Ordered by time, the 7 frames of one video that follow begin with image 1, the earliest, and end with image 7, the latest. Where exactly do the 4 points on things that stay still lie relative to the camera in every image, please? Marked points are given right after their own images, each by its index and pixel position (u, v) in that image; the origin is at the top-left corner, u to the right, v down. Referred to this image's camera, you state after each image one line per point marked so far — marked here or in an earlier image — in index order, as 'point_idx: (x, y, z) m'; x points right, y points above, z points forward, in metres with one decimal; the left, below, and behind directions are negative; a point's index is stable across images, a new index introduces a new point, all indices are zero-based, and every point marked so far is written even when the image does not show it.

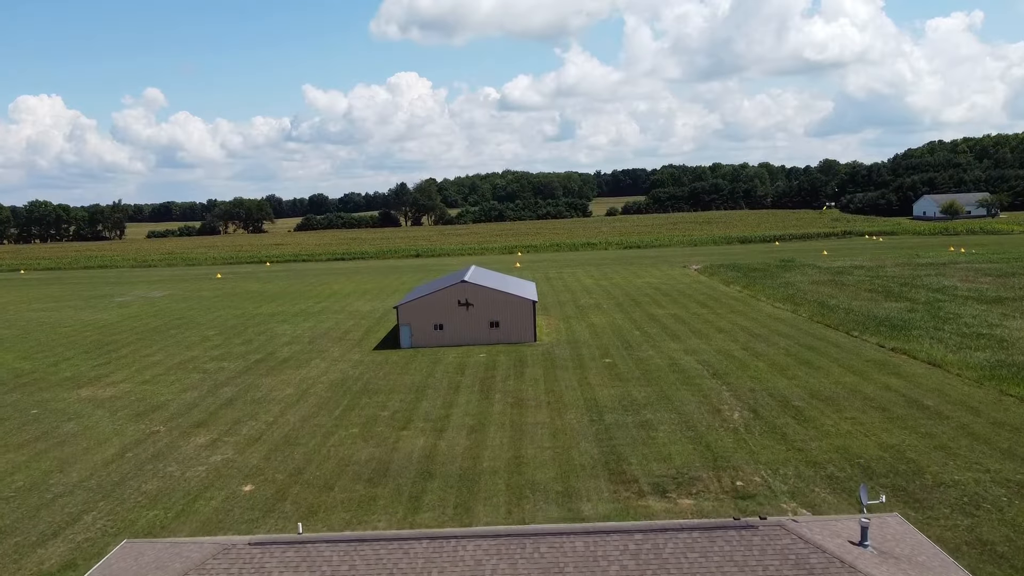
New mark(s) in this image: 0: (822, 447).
0: (+6.2, -3.2, +16.2) m
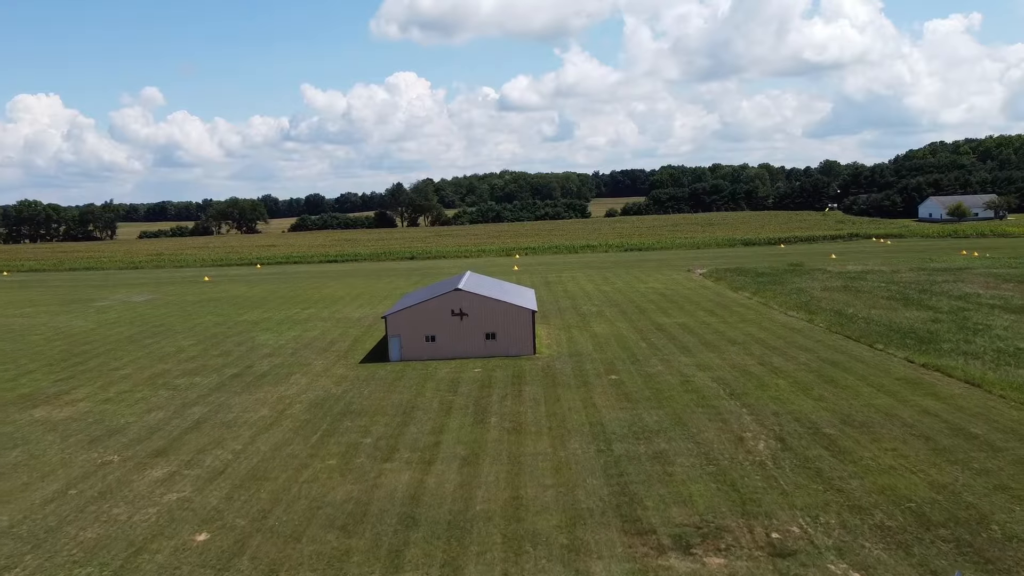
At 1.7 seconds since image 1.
0: (+6.1, -3.4, +14.2) m
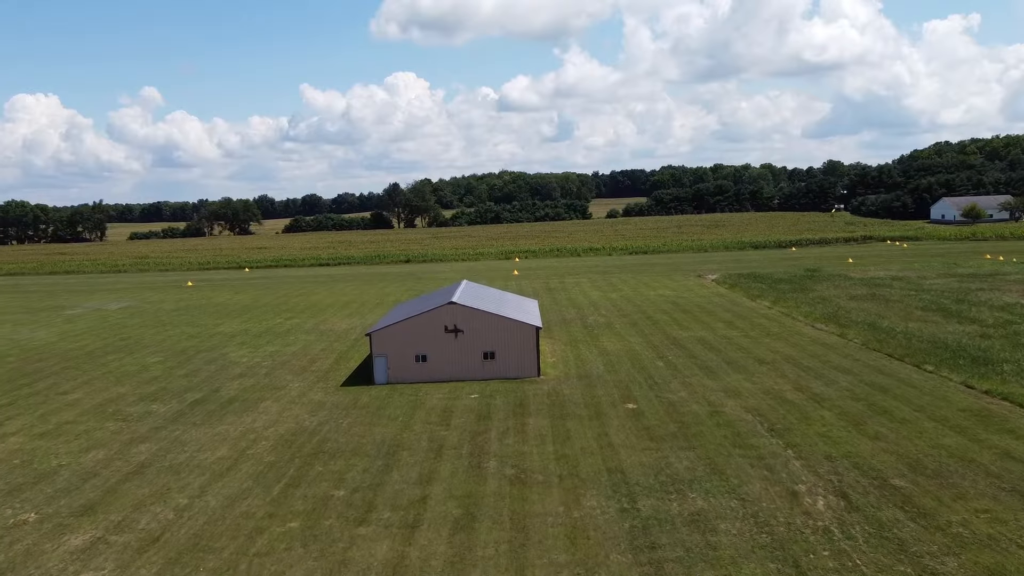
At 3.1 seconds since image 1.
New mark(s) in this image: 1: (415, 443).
0: (+6.2, -3.8, +11.1) m
1: (-2.1, -3.3, +17.6) m
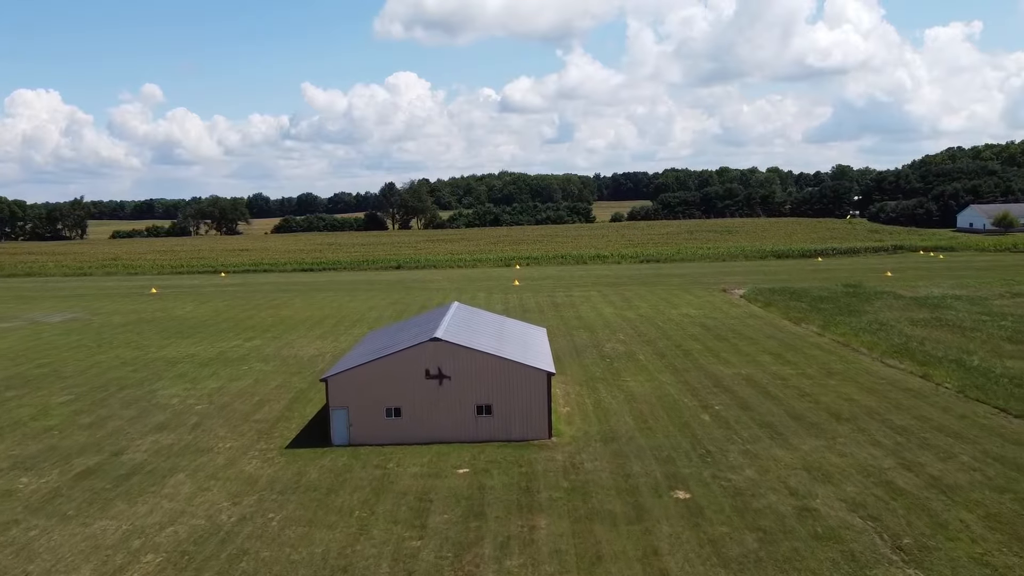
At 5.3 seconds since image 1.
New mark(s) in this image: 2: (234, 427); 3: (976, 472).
0: (+6.2, -4.6, +5.3) m
1: (-2.0, -4.0, +11.8) m
2: (-6.5, -3.3, +19.3) m
3: (+8.7, -3.4, +15.4) m
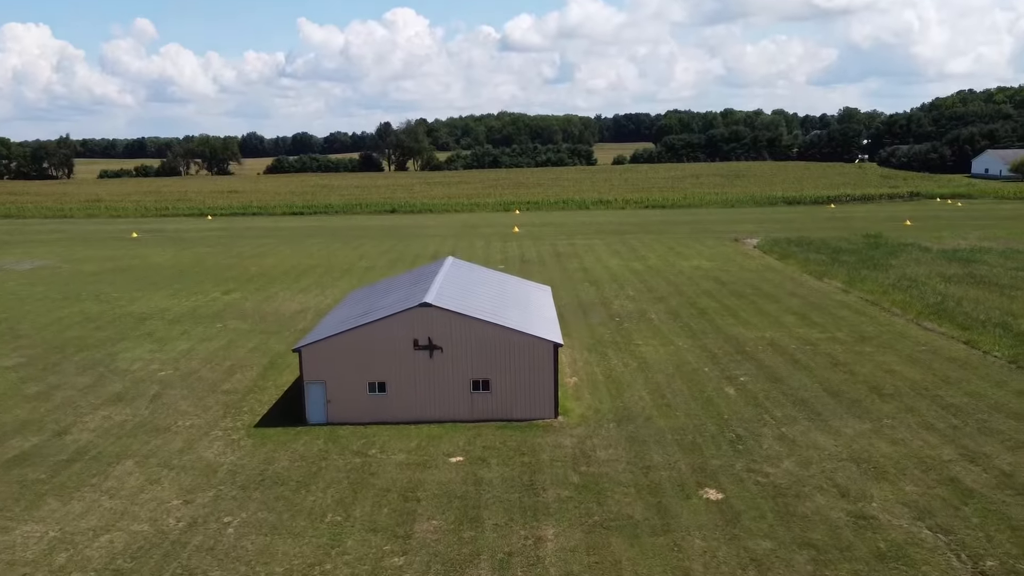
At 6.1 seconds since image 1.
0: (+6.3, -4.7, +3.2) m
1: (-2.0, -3.6, +9.6) m
2: (-6.5, -2.3, +17.1) m
3: (+8.8, -2.9, +13.3) m
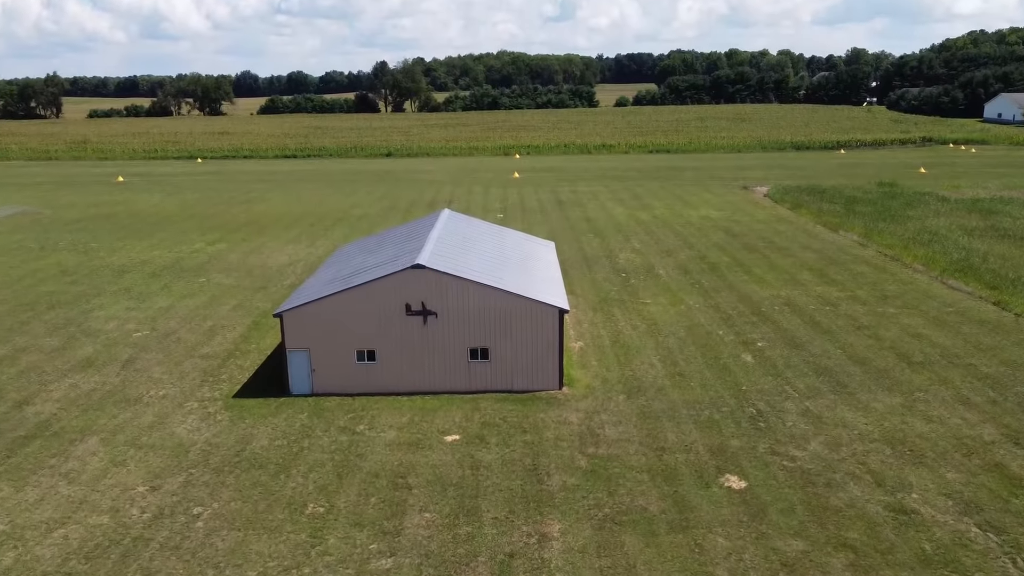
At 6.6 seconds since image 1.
0: (+6.3, -4.9, +2.2) m
1: (-2.0, -3.3, +8.5) m
2: (-6.5, -1.5, +15.8) m
3: (+8.8, -2.4, +12.1) m
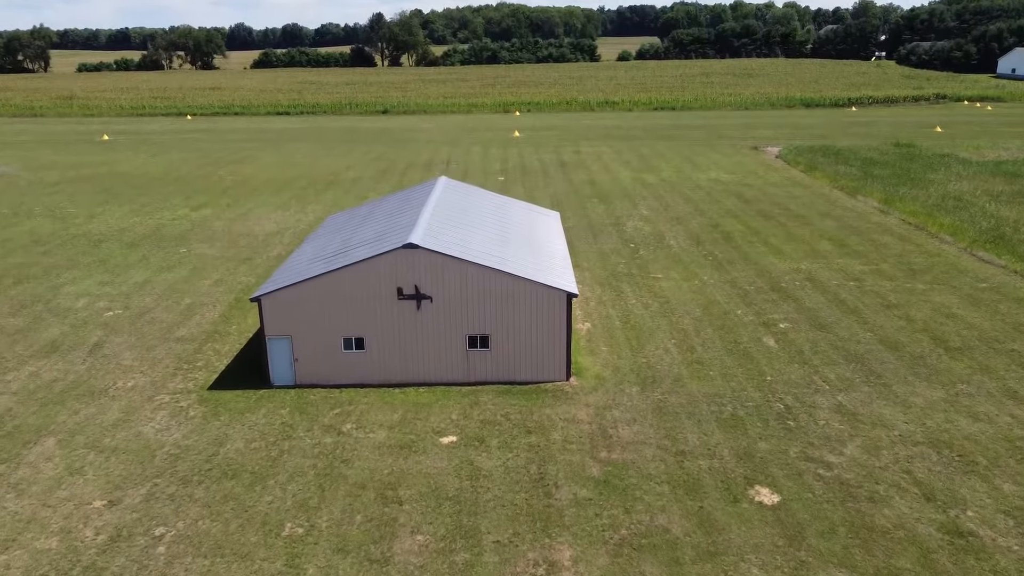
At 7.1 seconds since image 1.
0: (+6.3, -5.2, +1.1) m
1: (-2.0, -3.3, +7.3) m
2: (-6.5, -1.1, +14.5) m
3: (+8.8, -2.2, +10.9) m
